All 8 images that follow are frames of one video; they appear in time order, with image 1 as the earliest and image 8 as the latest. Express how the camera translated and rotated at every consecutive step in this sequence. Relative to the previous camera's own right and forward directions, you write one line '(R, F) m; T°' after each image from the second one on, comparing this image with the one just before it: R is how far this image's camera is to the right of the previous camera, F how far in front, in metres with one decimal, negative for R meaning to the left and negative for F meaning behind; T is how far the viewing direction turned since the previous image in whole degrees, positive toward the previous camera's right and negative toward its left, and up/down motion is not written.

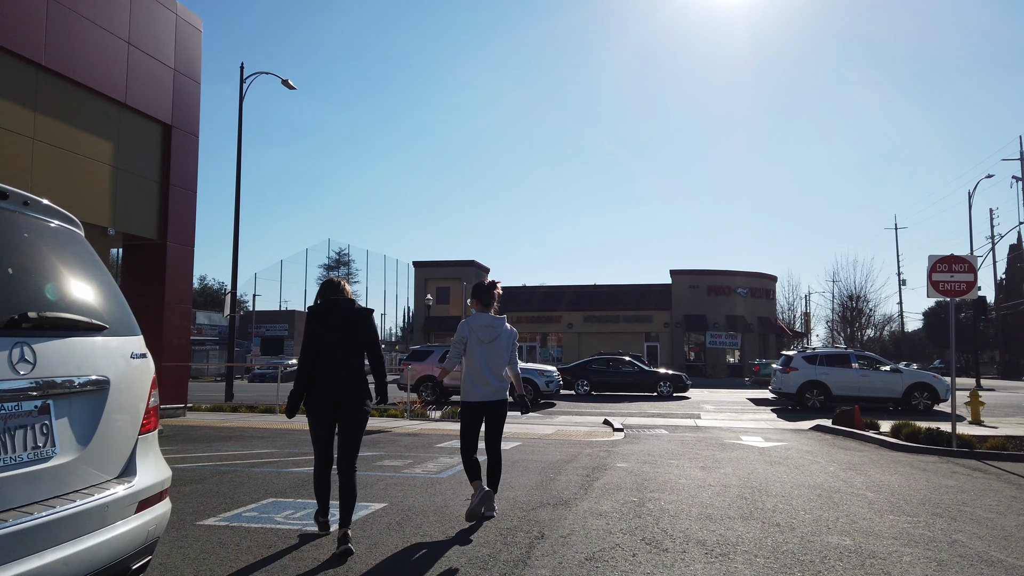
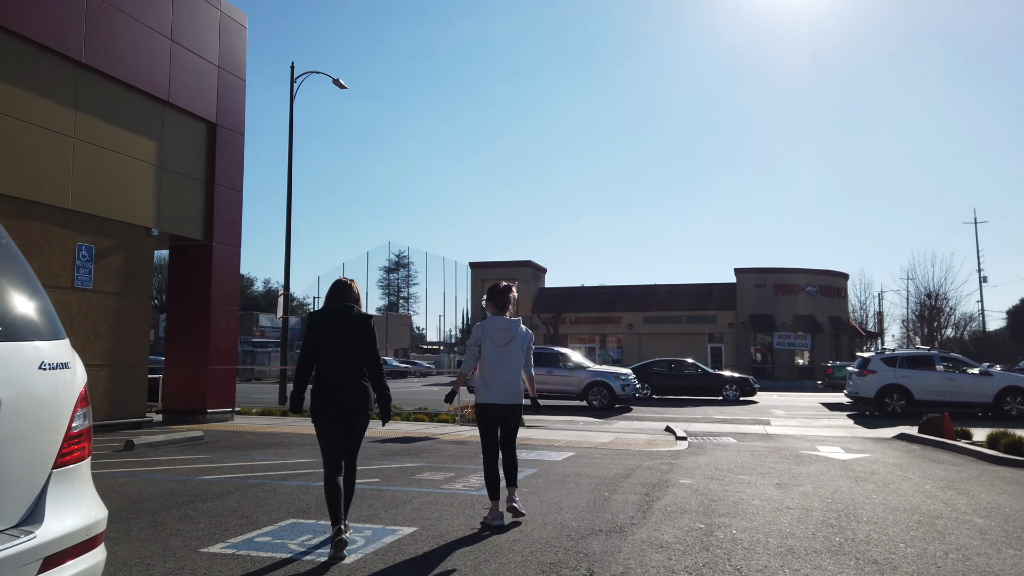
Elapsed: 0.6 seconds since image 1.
(+0.1, +0.8) m; -4°
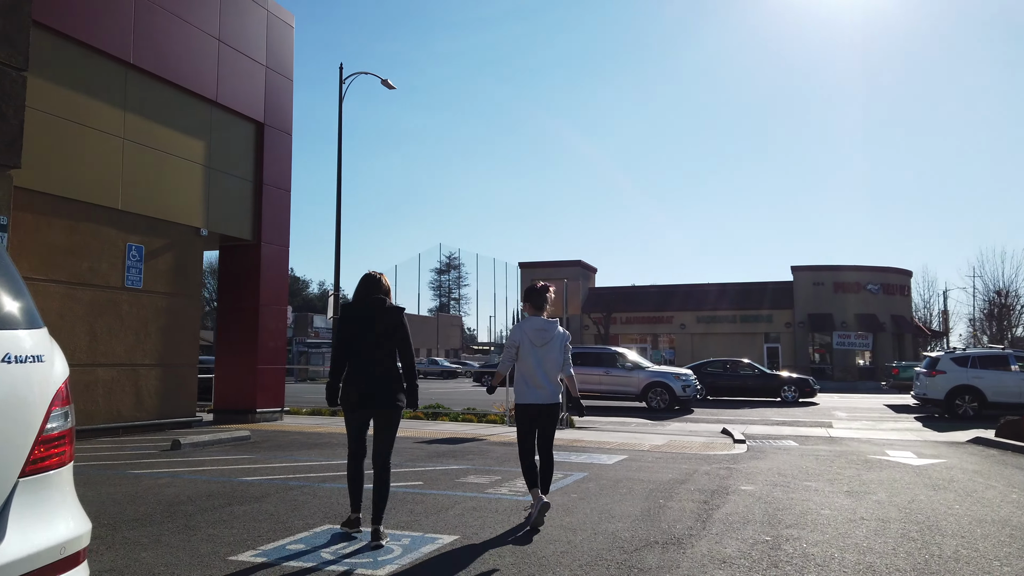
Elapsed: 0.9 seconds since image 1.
(0.0, +0.4) m; -4°
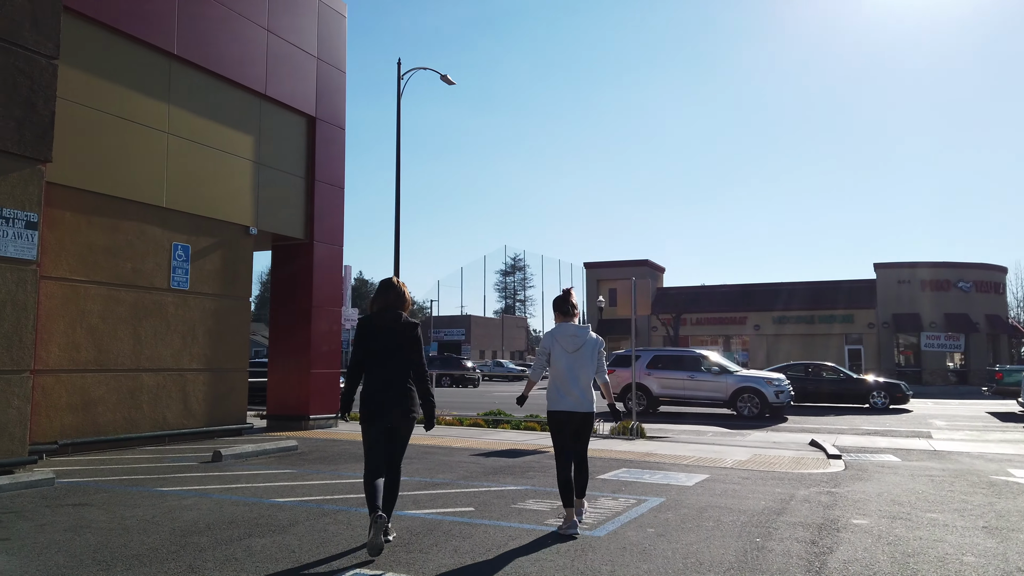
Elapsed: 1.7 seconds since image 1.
(0.0, +1.0) m; -5°
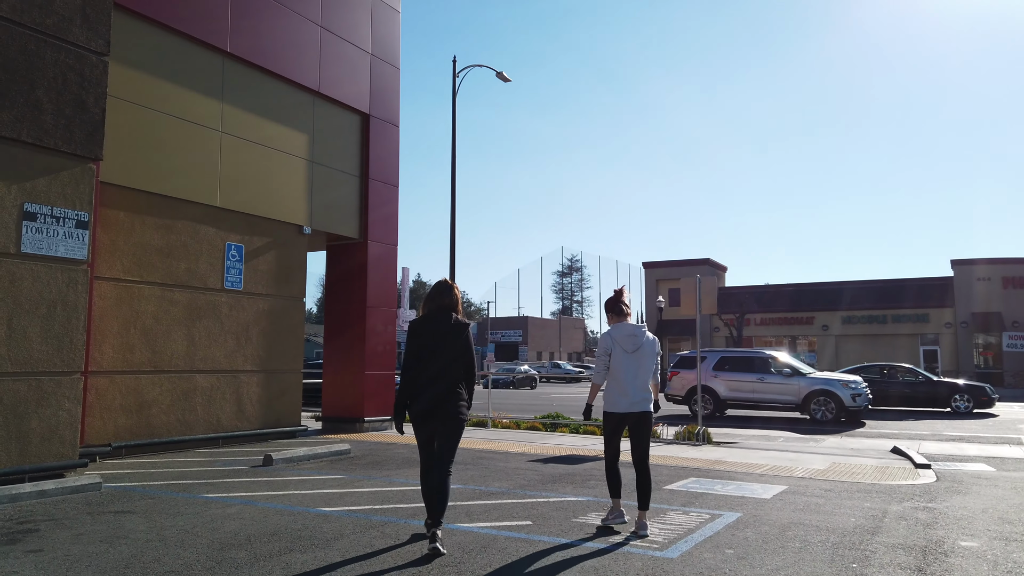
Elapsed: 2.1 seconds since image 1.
(0.0, +0.5) m; -4°
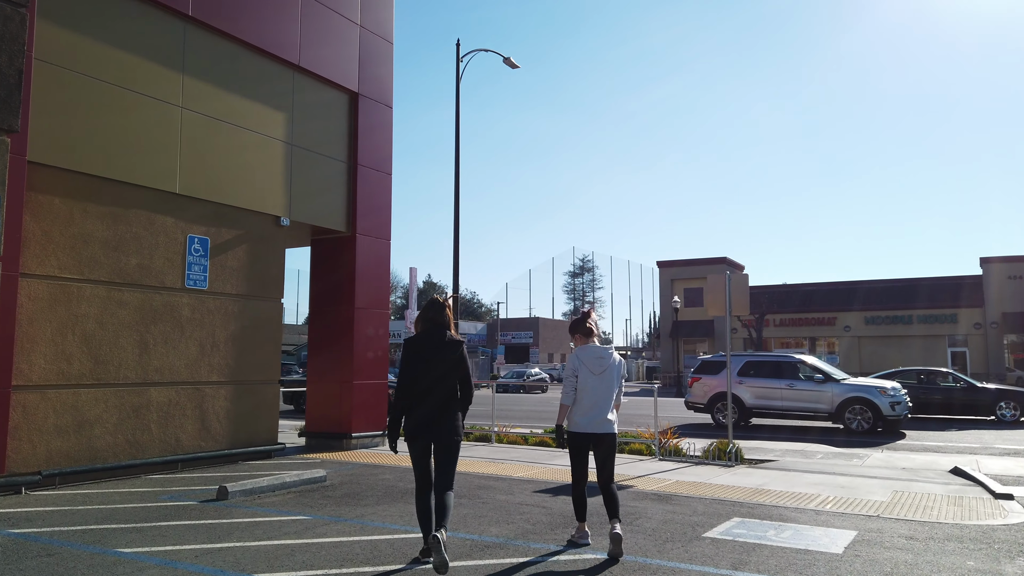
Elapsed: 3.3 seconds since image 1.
(+0.1, +1.5) m; -1°
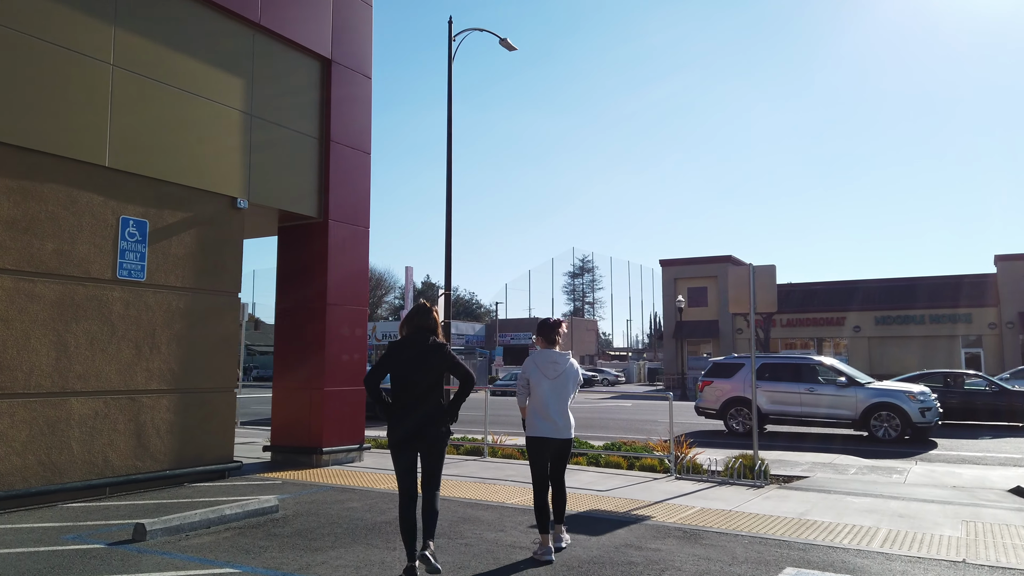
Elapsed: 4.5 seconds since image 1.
(+0.1, +1.5) m; 0°
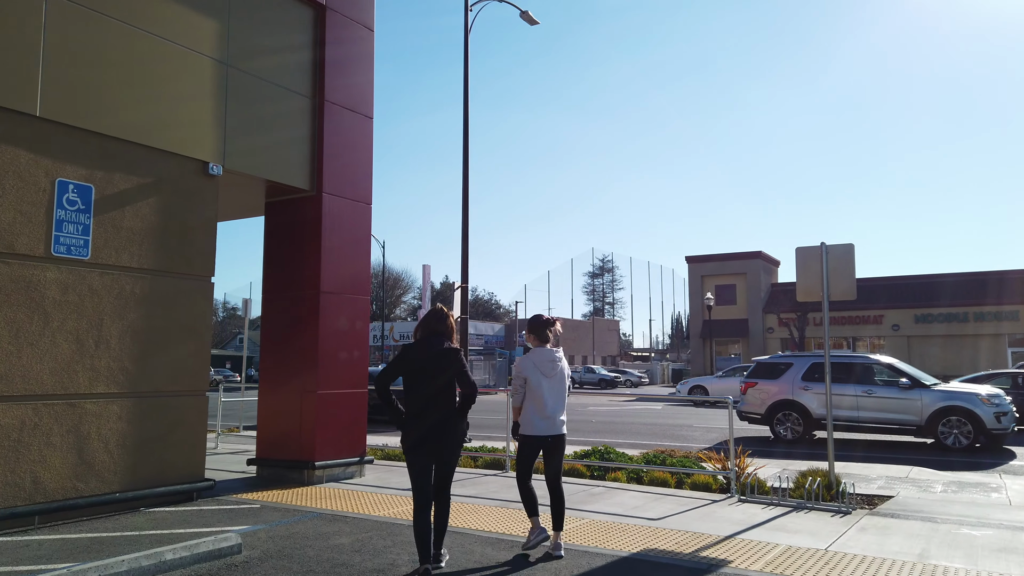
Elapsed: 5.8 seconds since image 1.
(-0.1, +1.7) m; -1°
